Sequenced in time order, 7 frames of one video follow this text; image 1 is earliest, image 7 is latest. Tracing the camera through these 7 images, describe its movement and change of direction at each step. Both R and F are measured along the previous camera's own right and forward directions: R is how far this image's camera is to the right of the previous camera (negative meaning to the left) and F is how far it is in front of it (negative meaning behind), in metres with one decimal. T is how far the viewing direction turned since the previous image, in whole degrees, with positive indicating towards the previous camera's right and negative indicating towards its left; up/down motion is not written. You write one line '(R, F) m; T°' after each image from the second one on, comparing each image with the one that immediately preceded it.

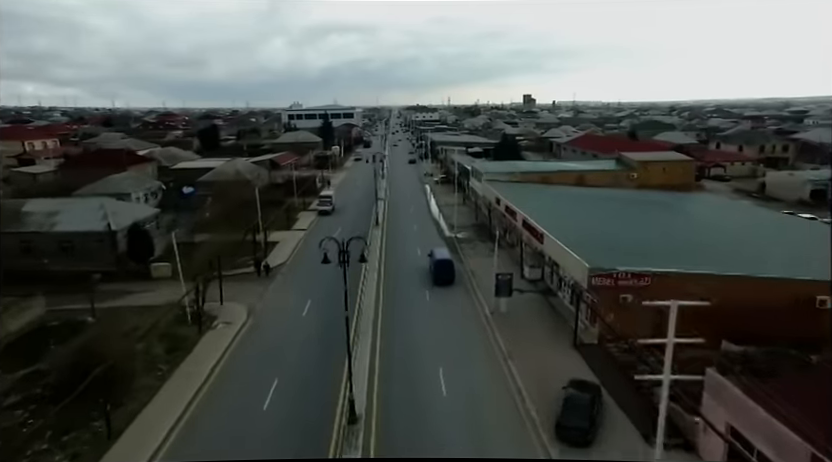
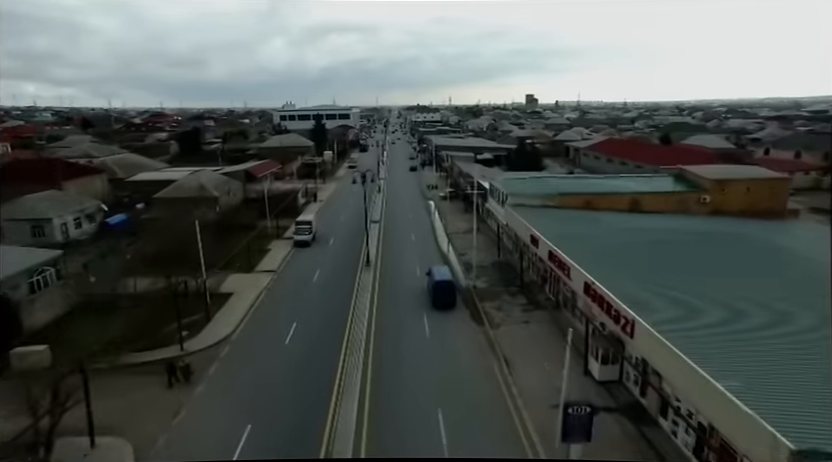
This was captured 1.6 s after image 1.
(-0.1, +3.2) m; 0°
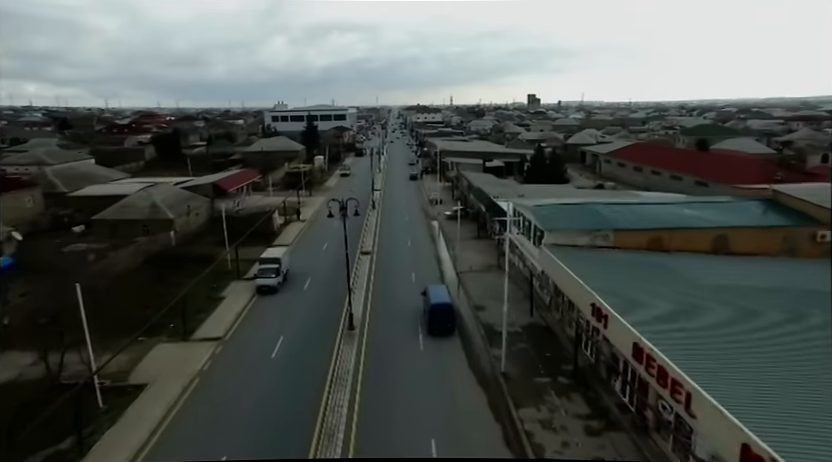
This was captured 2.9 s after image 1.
(0.0, +2.8) m; 0°
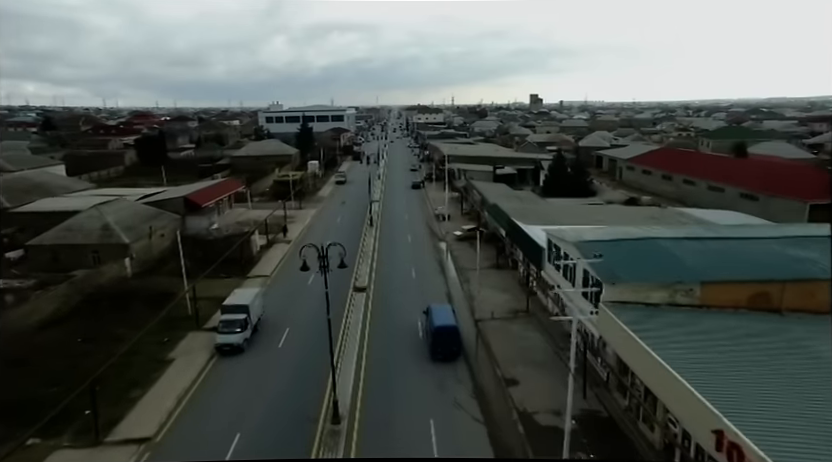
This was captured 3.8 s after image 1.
(-0.1, +2.1) m; 0°
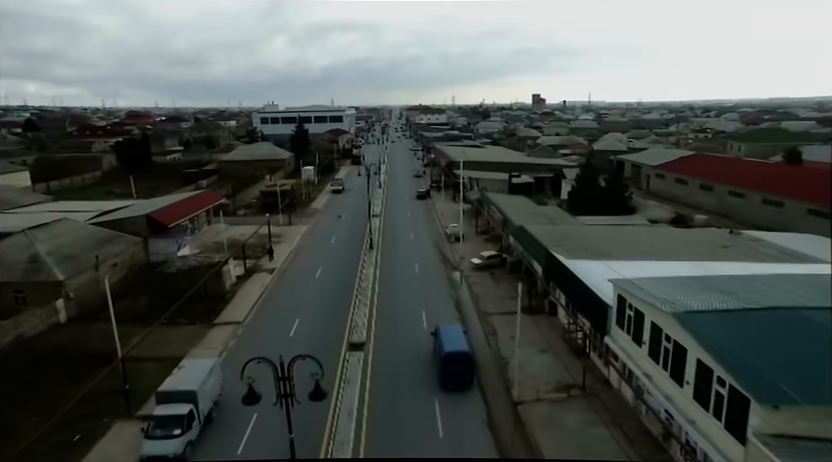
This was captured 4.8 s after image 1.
(-0.2, +2.1) m; 0°
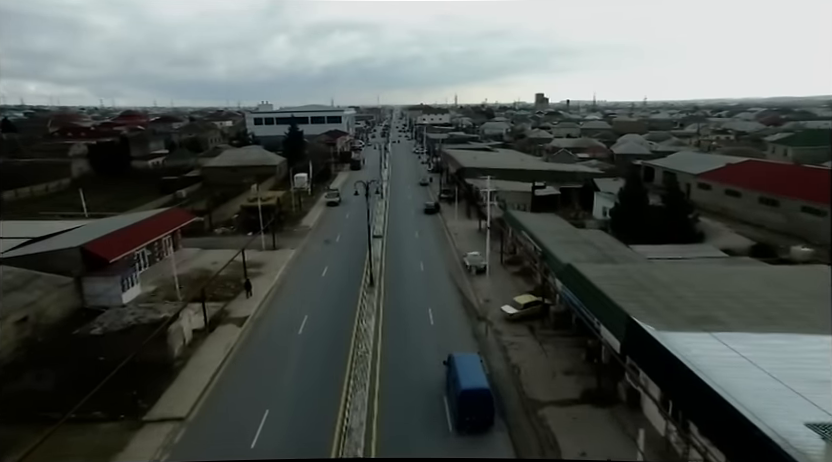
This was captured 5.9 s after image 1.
(-0.2, +2.4) m; 0°
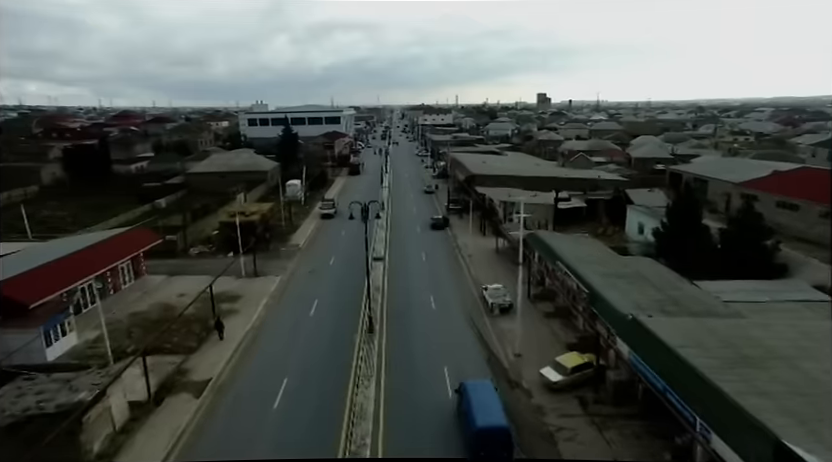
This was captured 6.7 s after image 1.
(-0.1, +1.9) m; 0°
